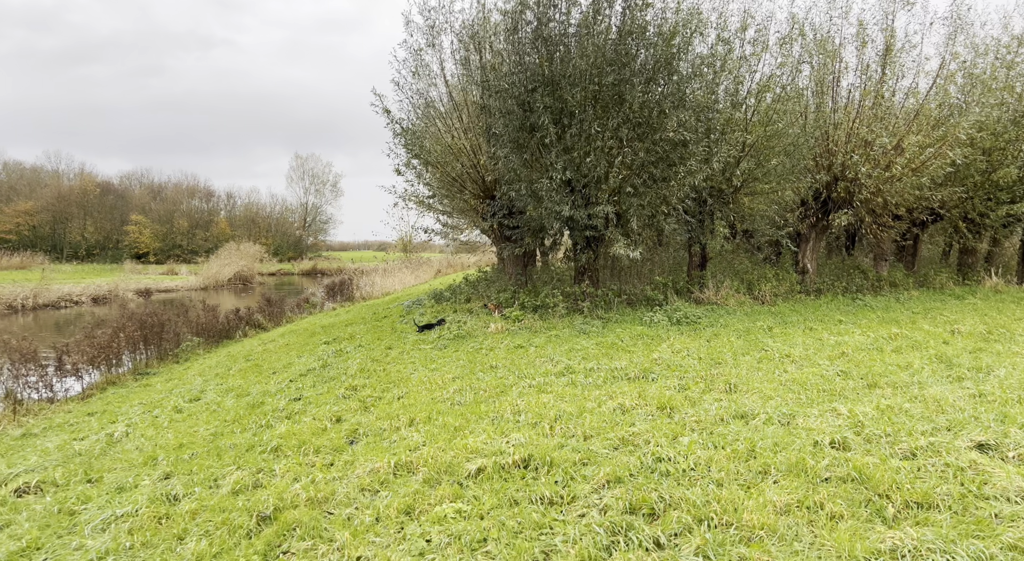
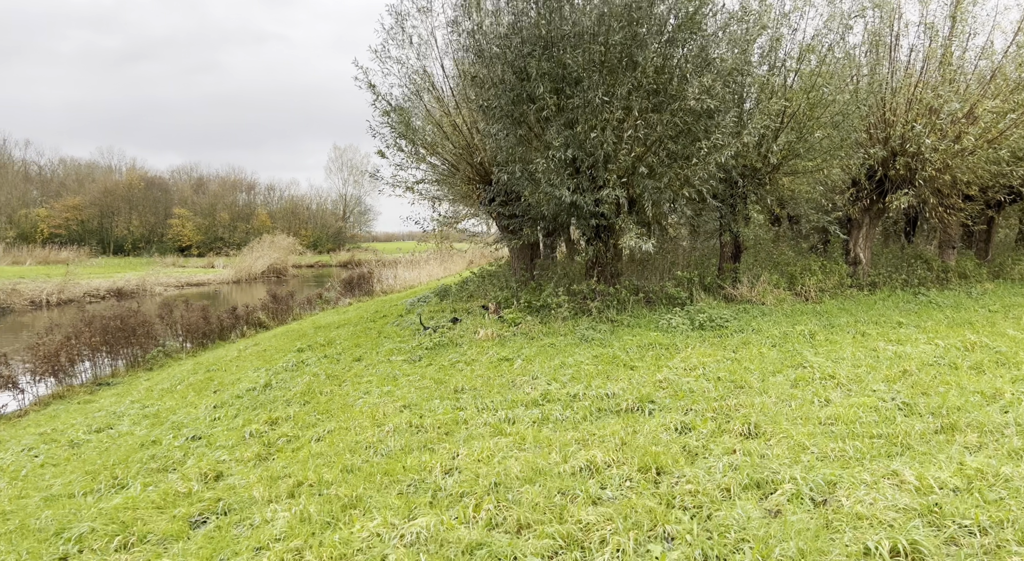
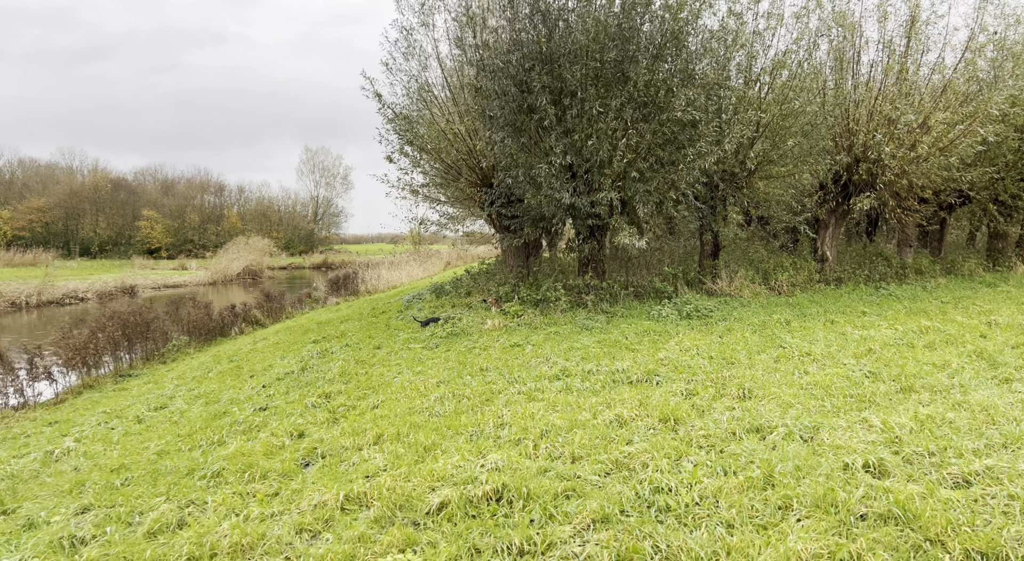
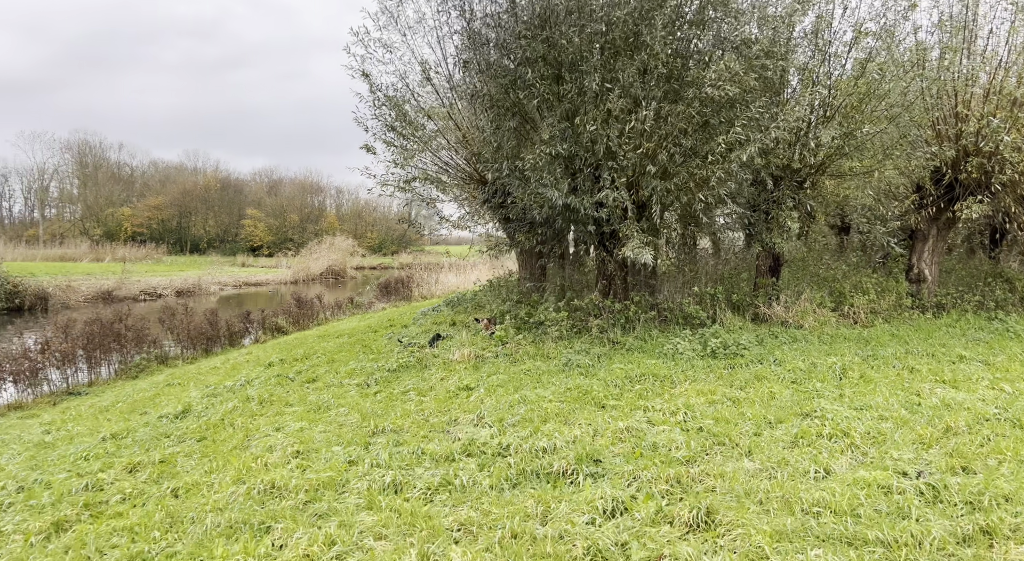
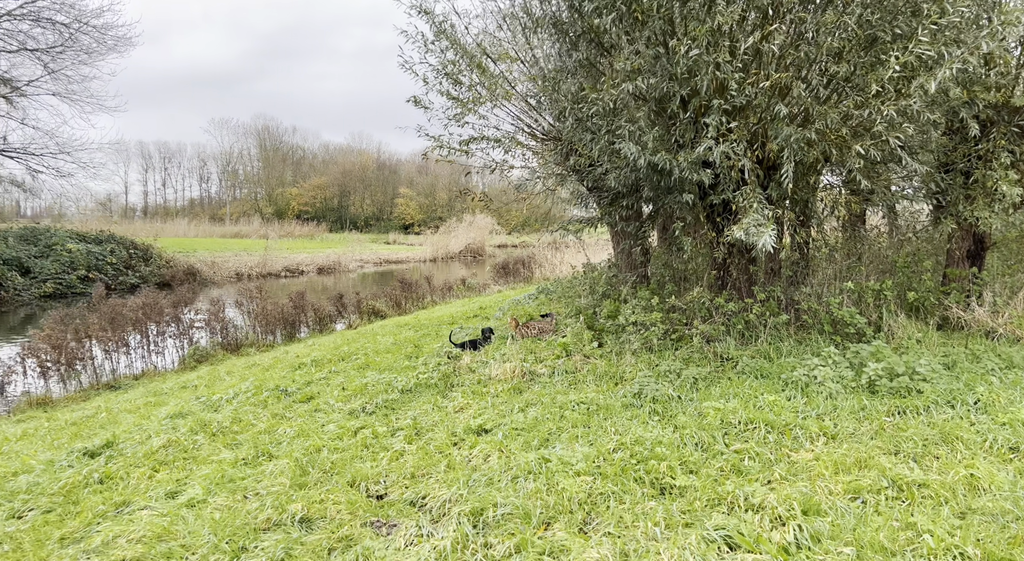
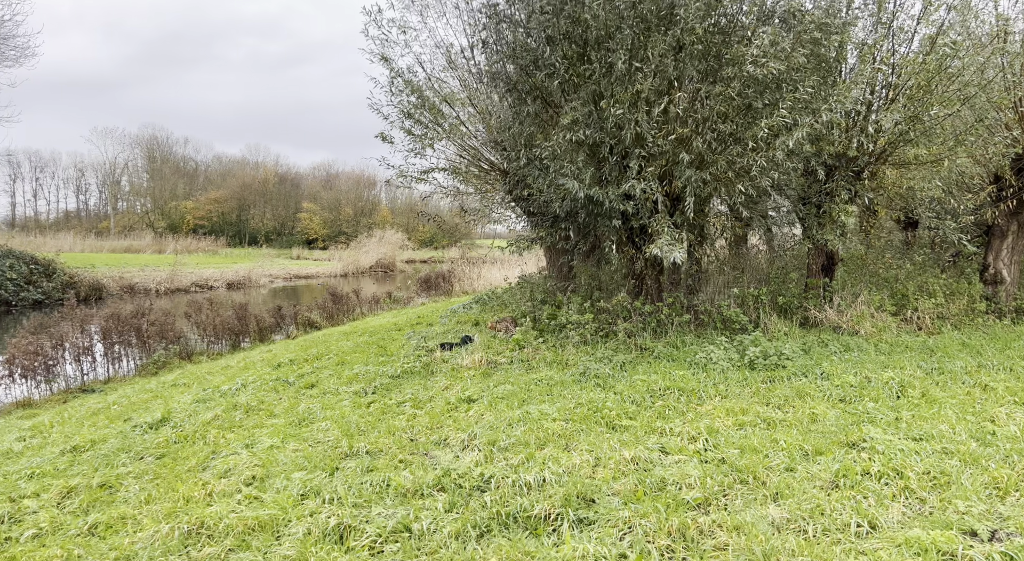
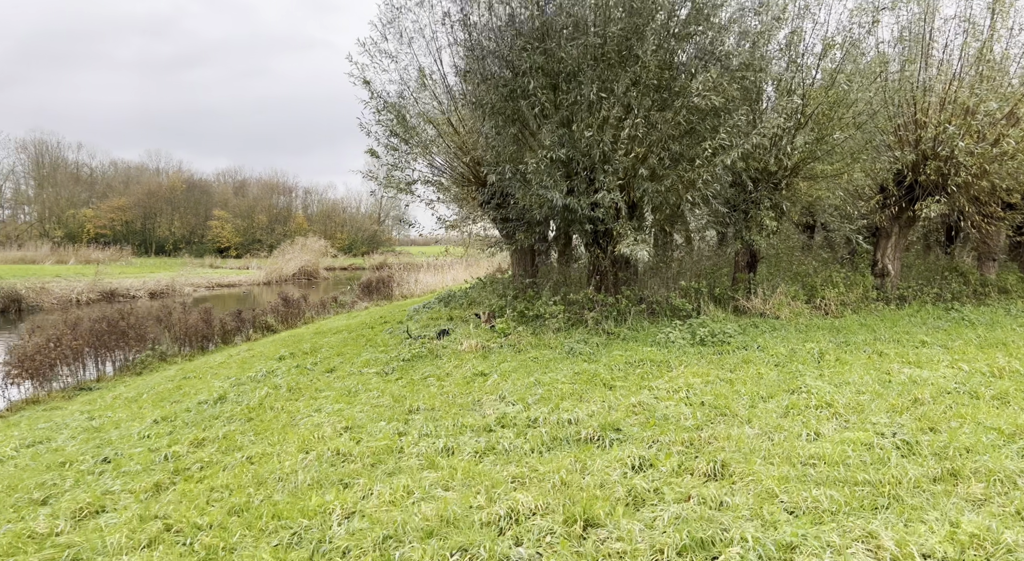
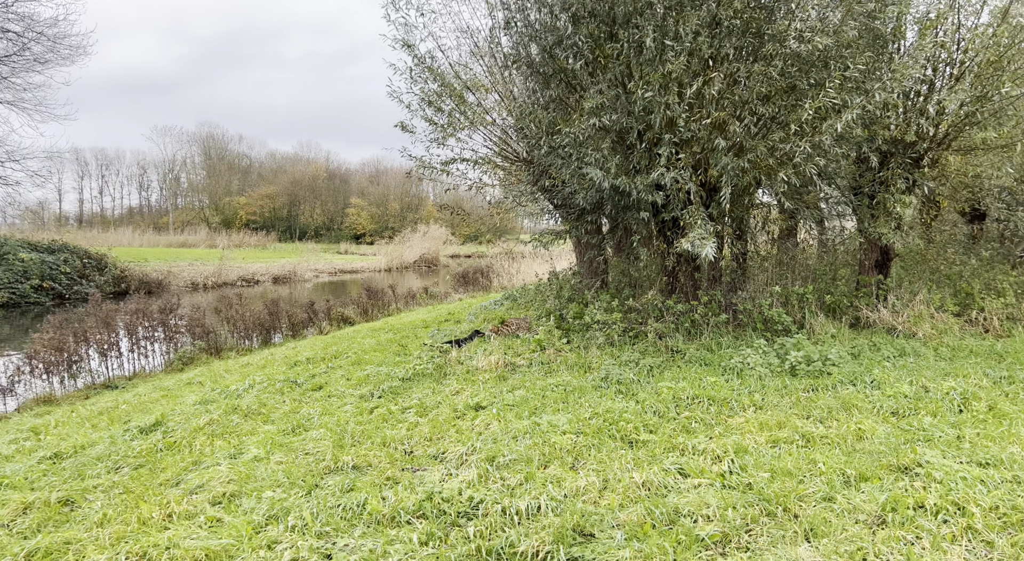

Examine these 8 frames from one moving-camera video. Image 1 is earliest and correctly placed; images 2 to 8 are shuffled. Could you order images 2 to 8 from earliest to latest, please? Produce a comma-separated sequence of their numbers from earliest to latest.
3, 2, 7, 4, 6, 8, 5
